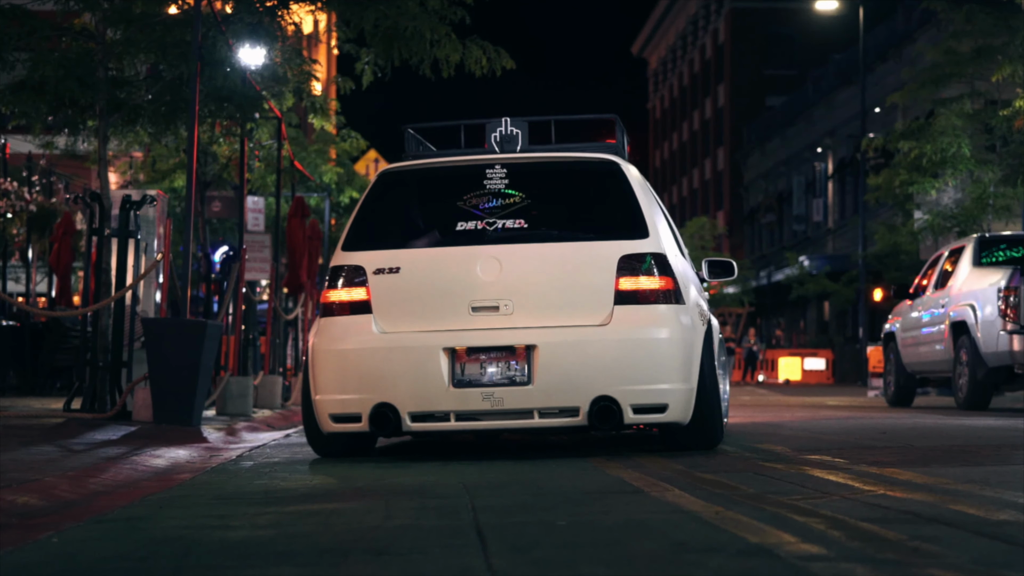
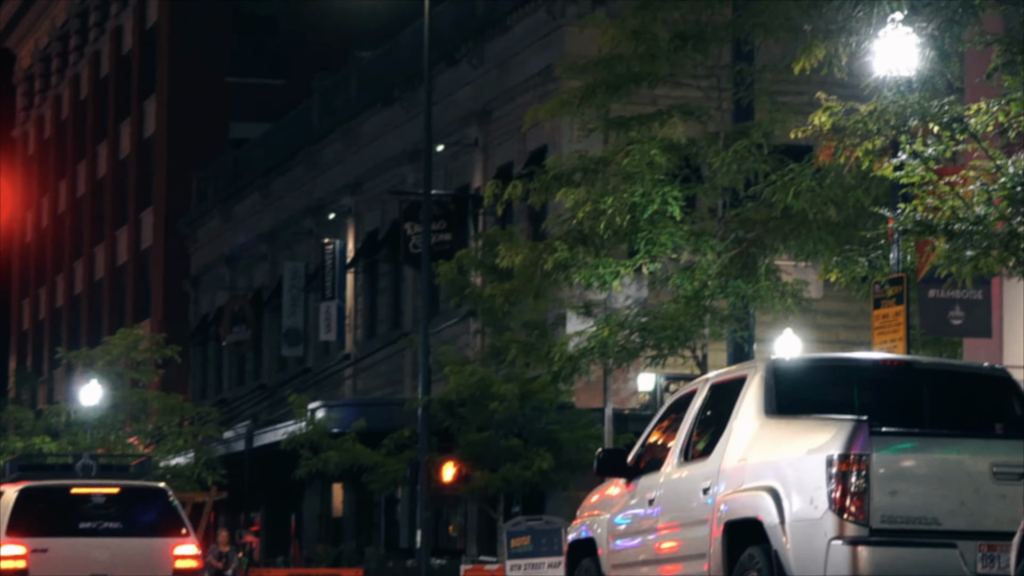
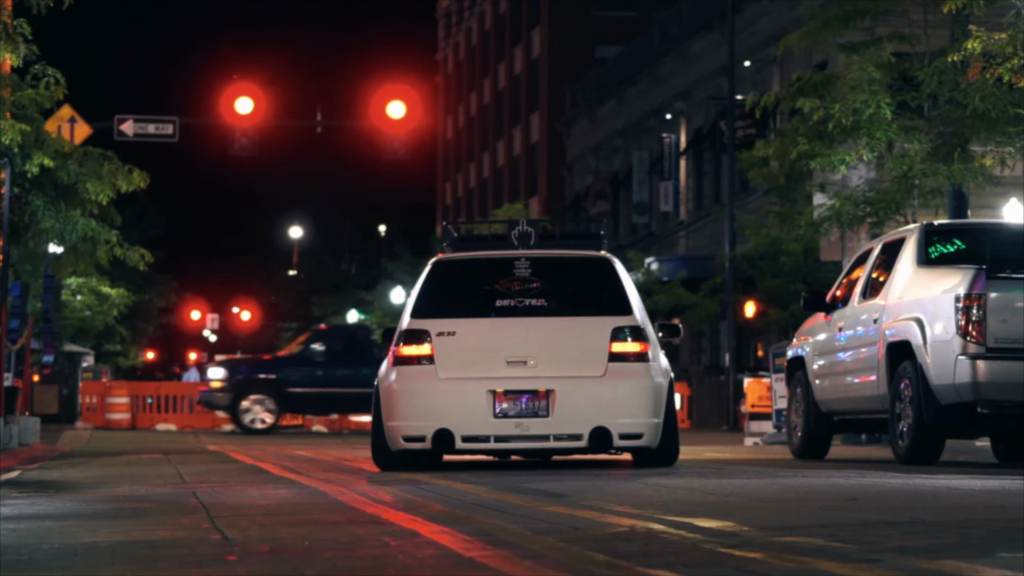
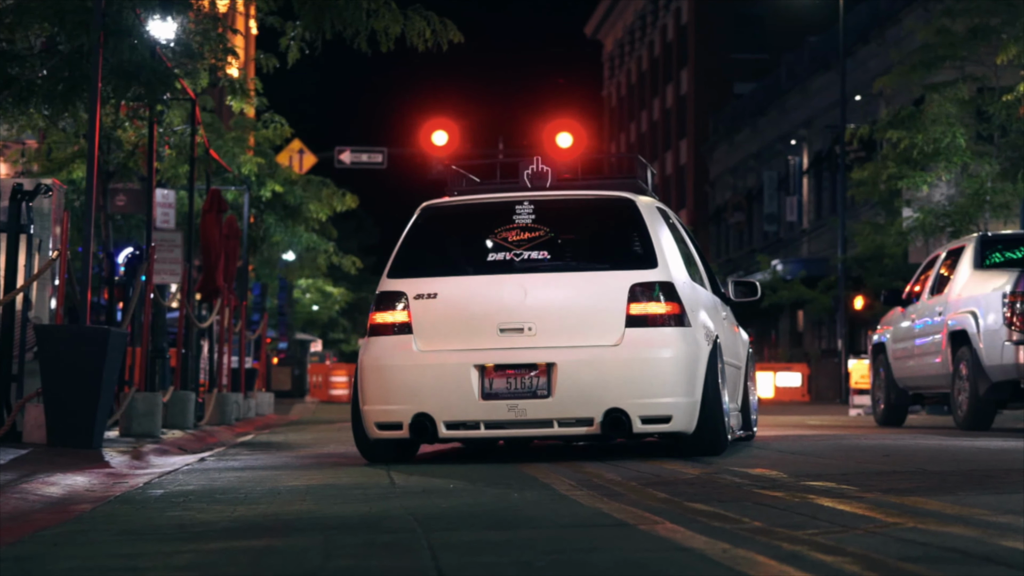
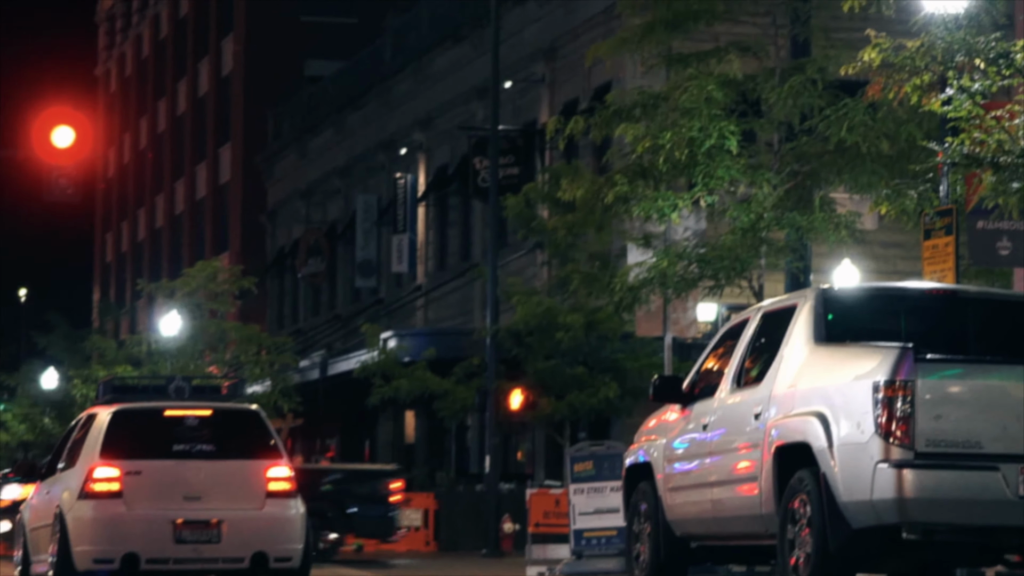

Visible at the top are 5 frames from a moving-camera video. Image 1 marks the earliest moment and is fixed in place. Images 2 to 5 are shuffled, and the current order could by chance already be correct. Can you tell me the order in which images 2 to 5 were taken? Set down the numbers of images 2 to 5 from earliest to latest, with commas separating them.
4, 3, 5, 2
